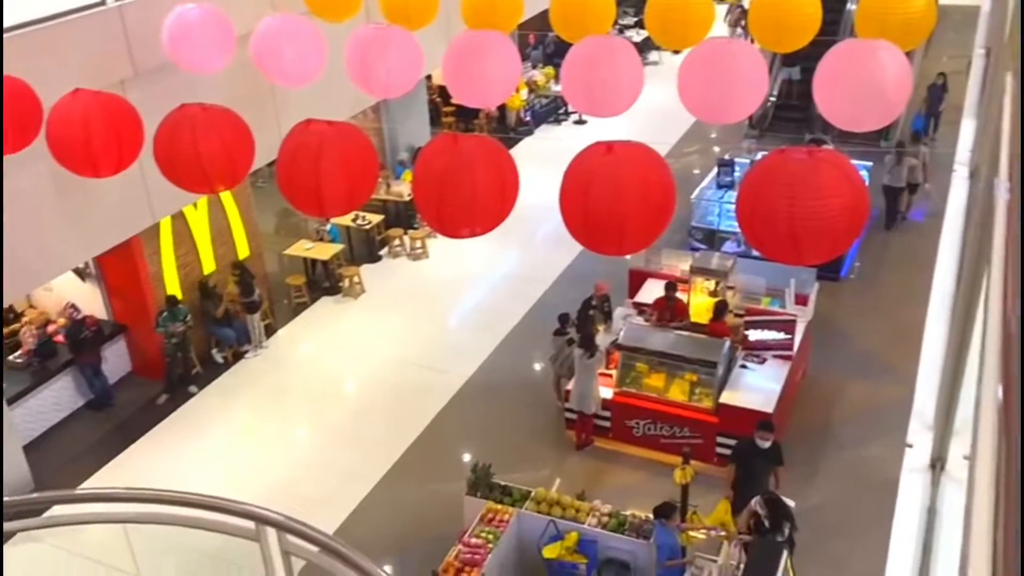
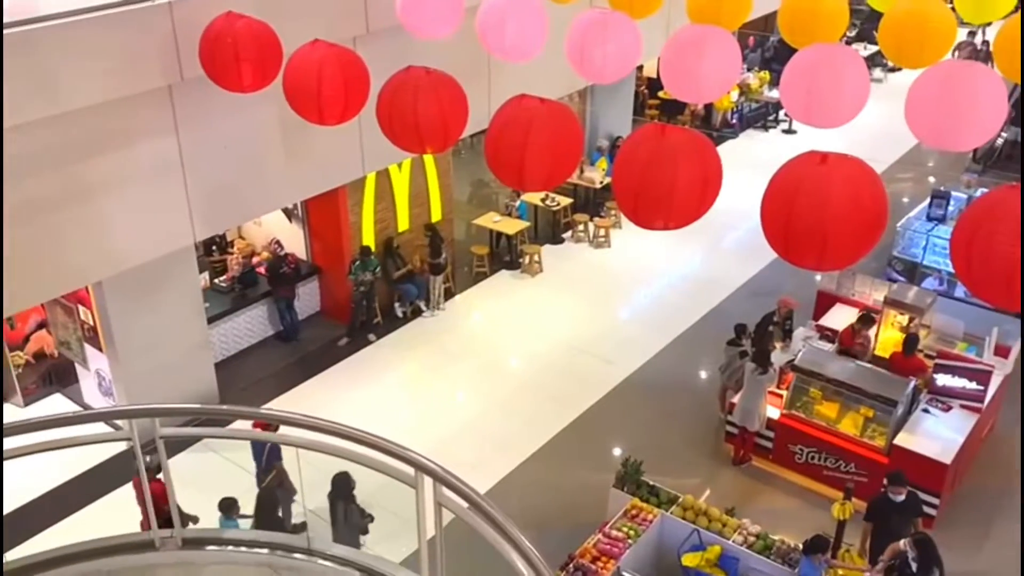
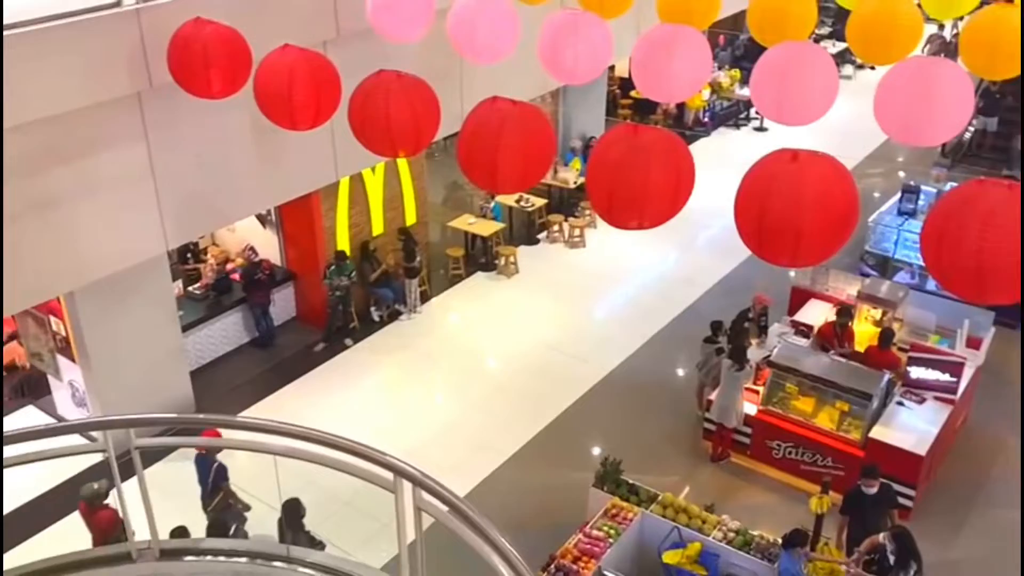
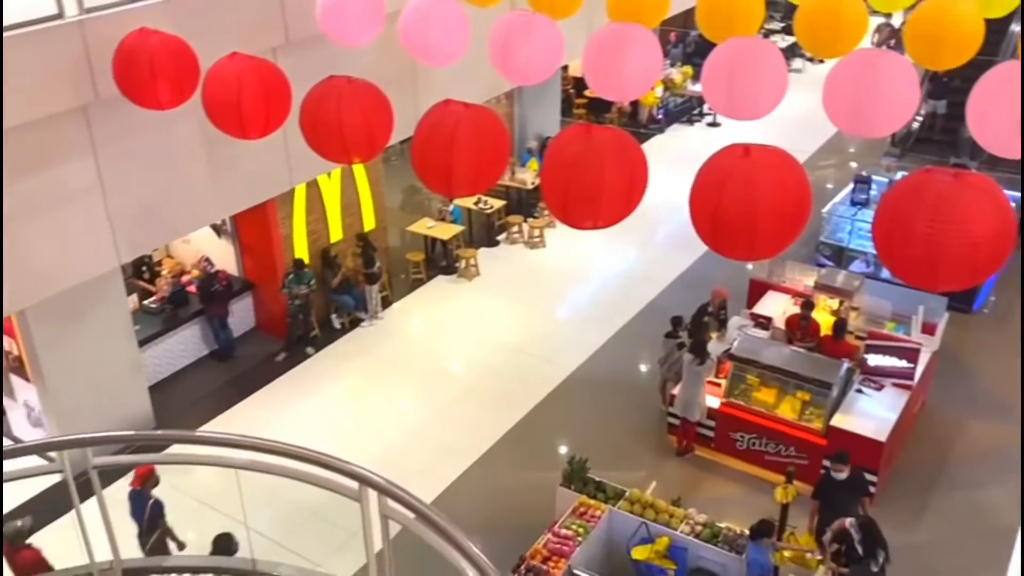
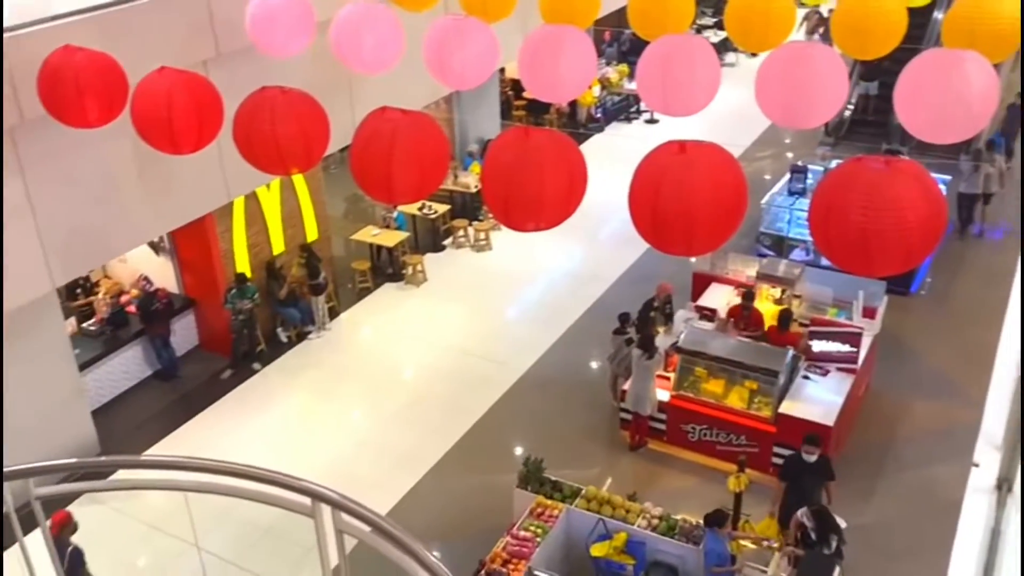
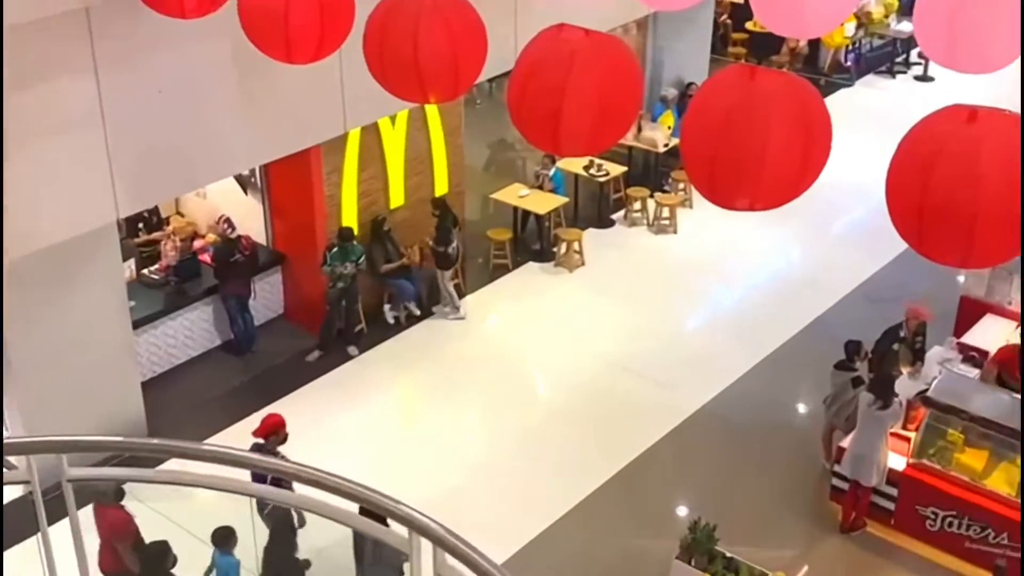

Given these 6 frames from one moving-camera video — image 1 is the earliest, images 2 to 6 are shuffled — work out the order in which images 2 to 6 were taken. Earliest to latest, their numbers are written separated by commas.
5, 4, 3, 2, 6
